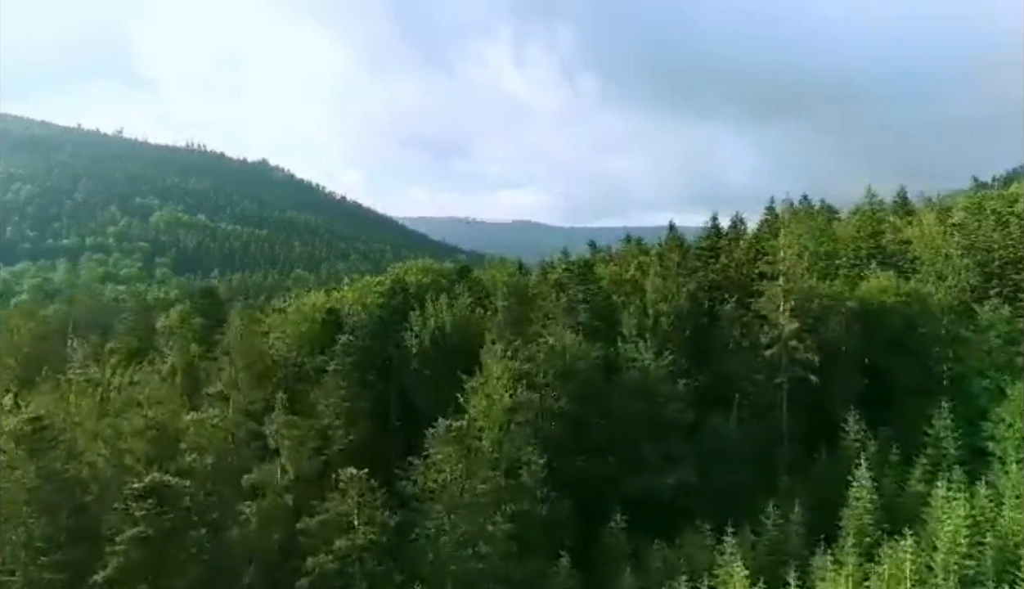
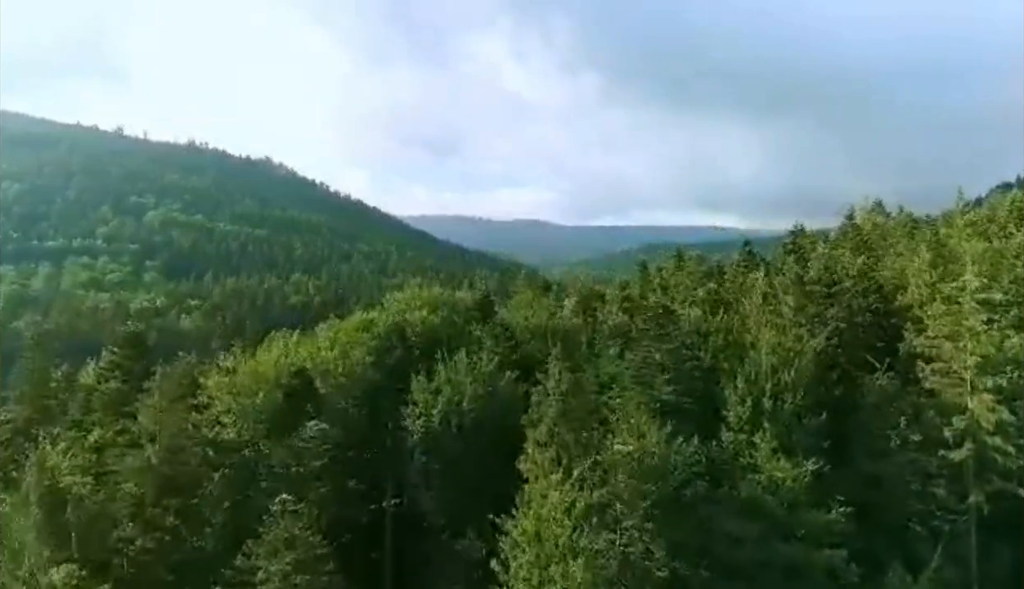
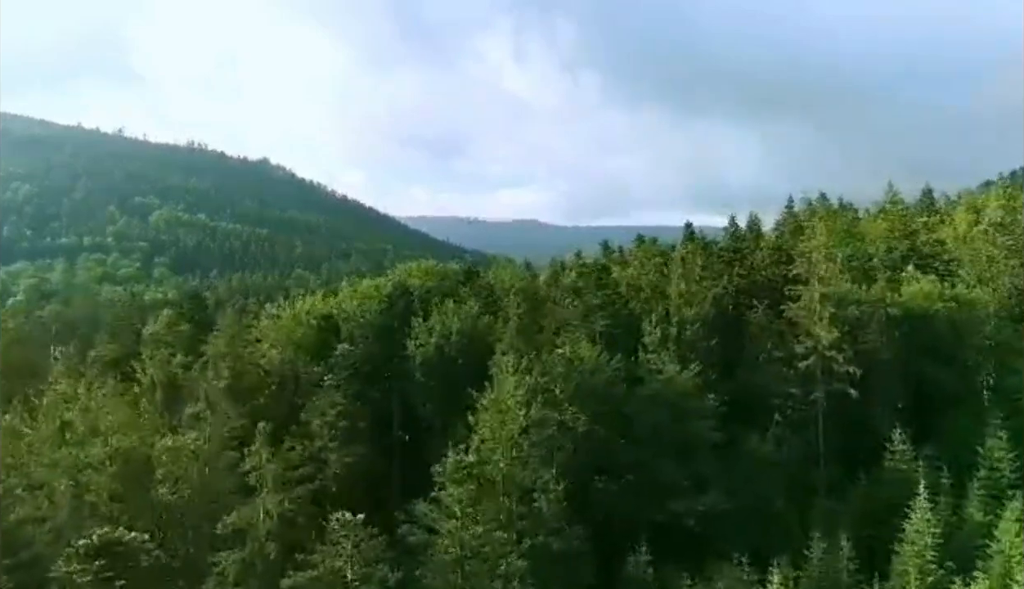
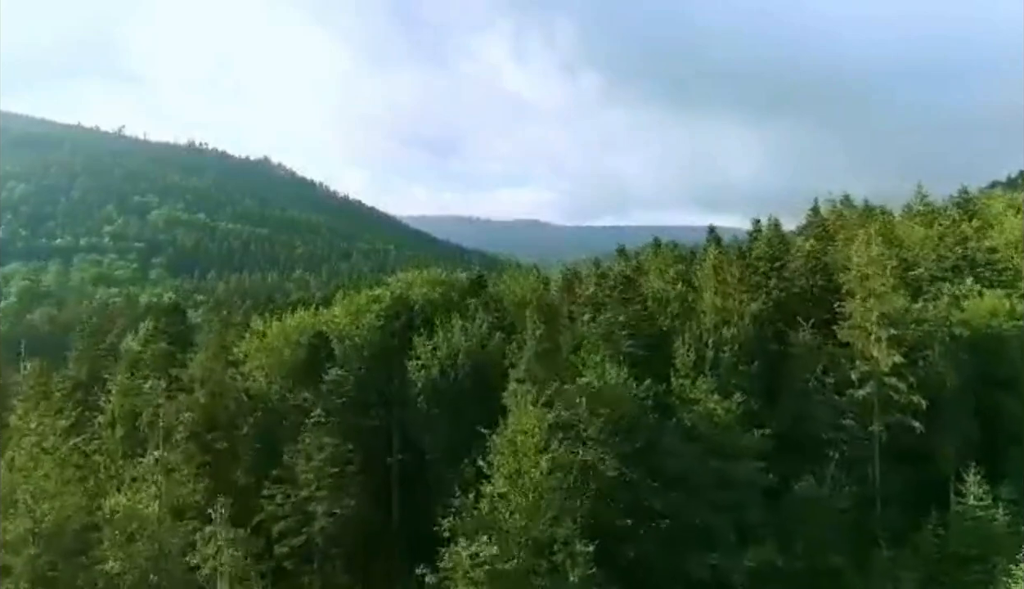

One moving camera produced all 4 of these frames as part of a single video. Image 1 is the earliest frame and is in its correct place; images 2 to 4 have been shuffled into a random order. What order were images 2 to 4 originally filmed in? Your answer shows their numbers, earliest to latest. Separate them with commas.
3, 4, 2
